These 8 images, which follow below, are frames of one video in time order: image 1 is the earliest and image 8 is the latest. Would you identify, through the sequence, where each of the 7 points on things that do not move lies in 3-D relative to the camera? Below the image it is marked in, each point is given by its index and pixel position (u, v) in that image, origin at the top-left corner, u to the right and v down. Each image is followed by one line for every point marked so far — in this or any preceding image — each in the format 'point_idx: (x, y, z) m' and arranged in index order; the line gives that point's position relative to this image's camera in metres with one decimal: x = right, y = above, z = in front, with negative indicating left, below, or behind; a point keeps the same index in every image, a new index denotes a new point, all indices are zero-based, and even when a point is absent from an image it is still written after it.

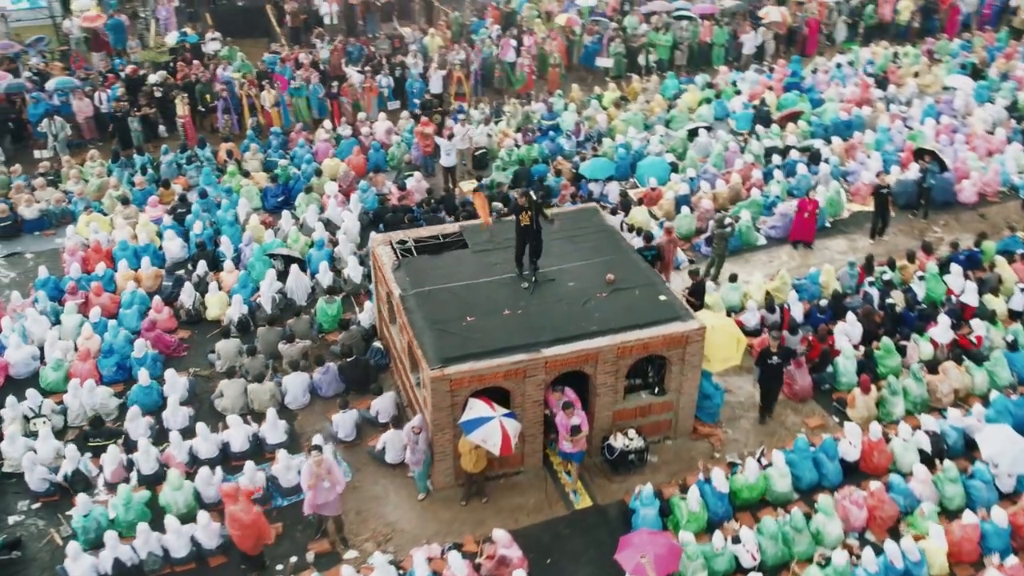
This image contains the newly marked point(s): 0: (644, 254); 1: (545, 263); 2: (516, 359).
0: (+1.8, +0.5, +13.8) m
1: (+0.4, +0.3, +12.2) m
2: (0.0, -0.8, +10.5) m
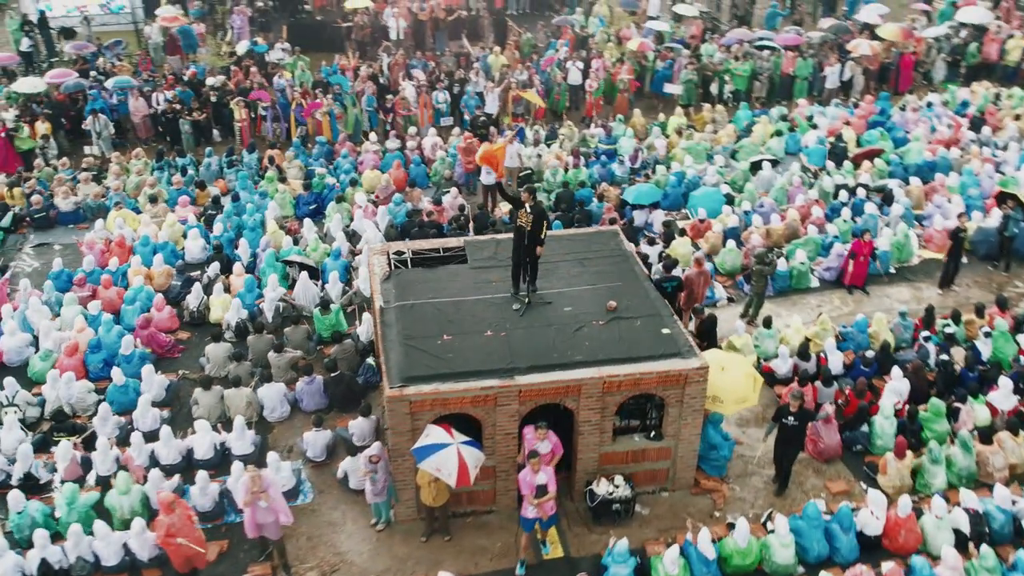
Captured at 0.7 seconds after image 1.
0: (+2.0, 0.0, +12.6) m
1: (+0.4, 0.0, +11.2) m
2: (-0.3, -1.0, +9.5) m
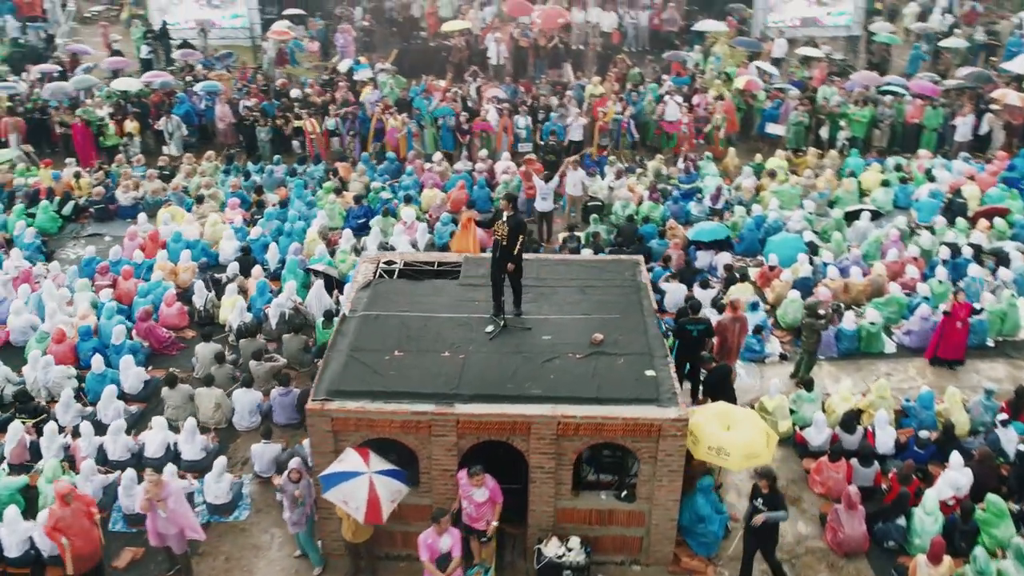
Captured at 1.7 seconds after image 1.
0: (+2.0, -0.5, +10.9) m
1: (+0.2, -0.2, +9.8) m
2: (-0.8, -1.0, +8.2) m
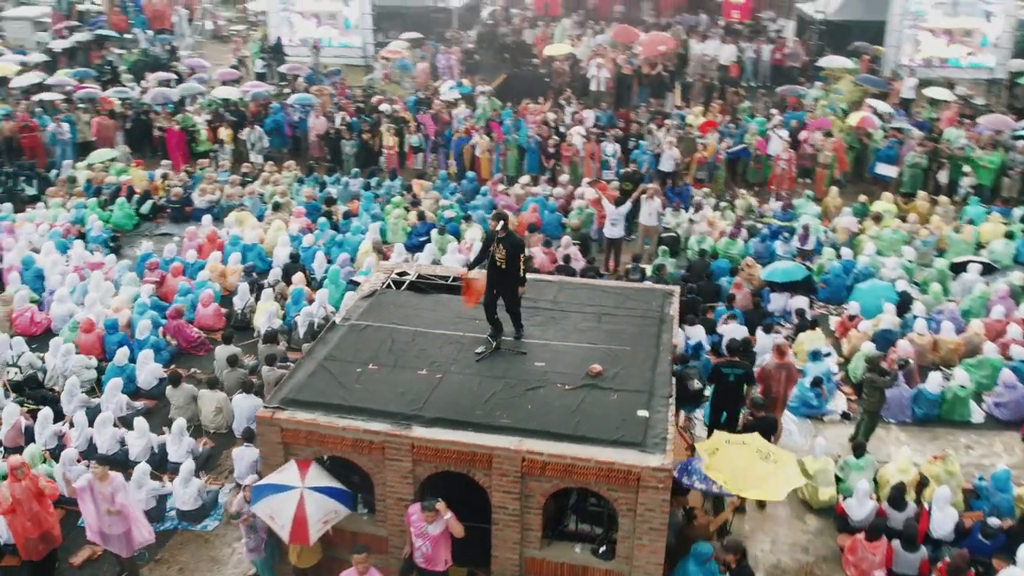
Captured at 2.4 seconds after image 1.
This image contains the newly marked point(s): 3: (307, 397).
0: (+2.2, -0.9, +9.7) m
1: (+0.2, -0.4, +8.9) m
2: (-1.1, -1.1, +7.4) m
3: (-1.7, -0.9, +7.8) m
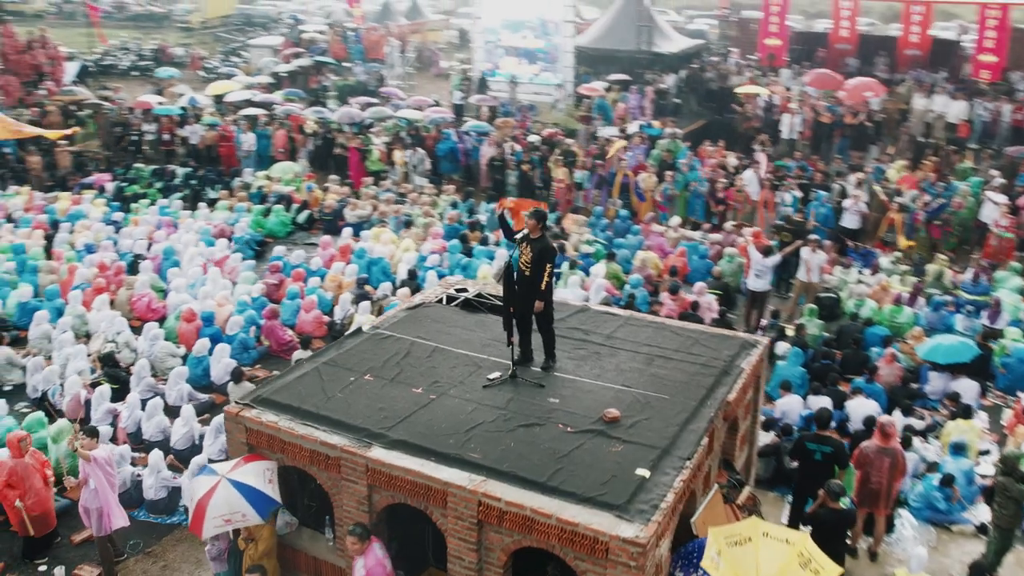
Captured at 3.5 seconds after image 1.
0: (+2.5, -1.3, +7.9) m
1: (+0.4, -0.6, +7.6) m
2: (-1.2, -1.0, +6.5) m
3: (-1.7, -0.8, +7.0) m
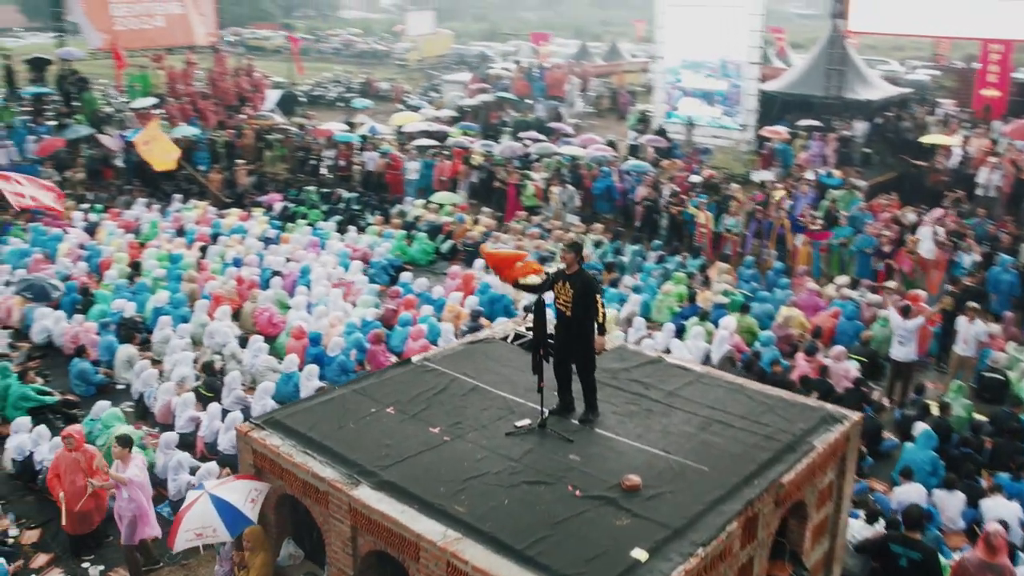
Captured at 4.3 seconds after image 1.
0: (+2.7, -1.8, +6.6) m
1: (+0.7, -1.0, +6.8) m
2: (-1.2, -1.2, +6.1) m
3: (-1.5, -0.9, +6.7) m
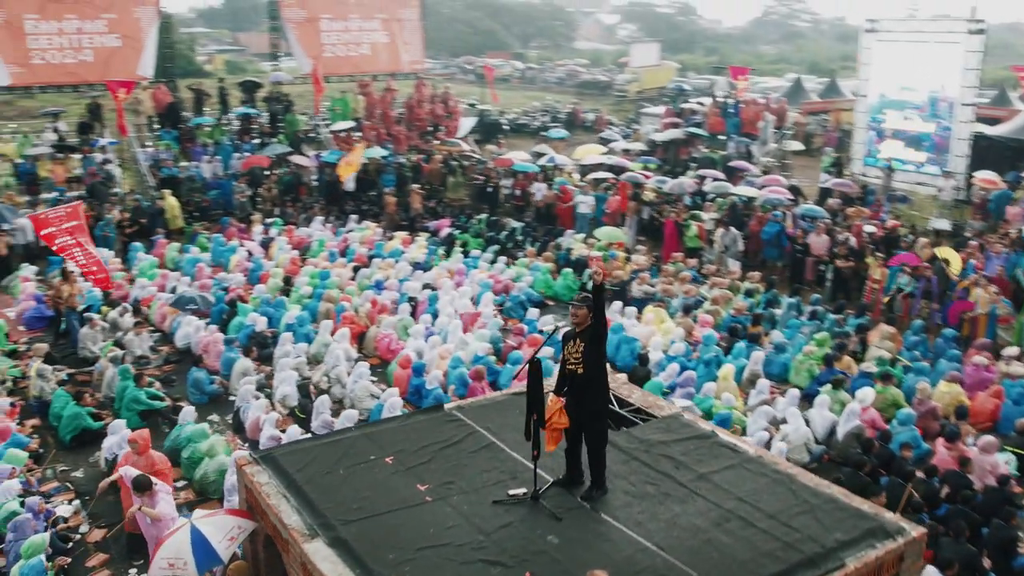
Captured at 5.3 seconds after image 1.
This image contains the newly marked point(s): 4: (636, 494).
0: (+2.5, -2.4, +5.4) m
1: (+0.7, -1.4, +6.0) m
2: (-1.4, -1.4, +5.8) m
3: (-1.5, -1.2, +6.5) m
4: (+0.8, -1.3, +6.1) m
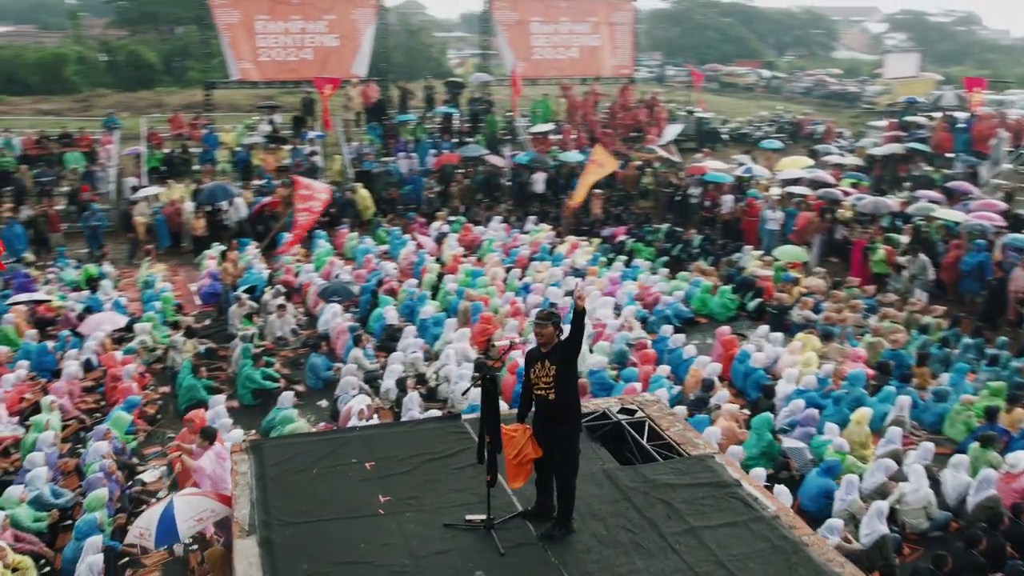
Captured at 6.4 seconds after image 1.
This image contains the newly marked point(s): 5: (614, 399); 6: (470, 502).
0: (+1.9, -2.6, +4.3) m
1: (+0.4, -1.5, +5.4) m
2: (-1.7, -1.3, +5.7) m
3: (-1.6, -1.1, +6.3) m
4: (+0.6, -1.4, +5.4) m
5: (+1.0, -0.9, +7.6) m
6: (-0.2, -1.3, +5.8) m
